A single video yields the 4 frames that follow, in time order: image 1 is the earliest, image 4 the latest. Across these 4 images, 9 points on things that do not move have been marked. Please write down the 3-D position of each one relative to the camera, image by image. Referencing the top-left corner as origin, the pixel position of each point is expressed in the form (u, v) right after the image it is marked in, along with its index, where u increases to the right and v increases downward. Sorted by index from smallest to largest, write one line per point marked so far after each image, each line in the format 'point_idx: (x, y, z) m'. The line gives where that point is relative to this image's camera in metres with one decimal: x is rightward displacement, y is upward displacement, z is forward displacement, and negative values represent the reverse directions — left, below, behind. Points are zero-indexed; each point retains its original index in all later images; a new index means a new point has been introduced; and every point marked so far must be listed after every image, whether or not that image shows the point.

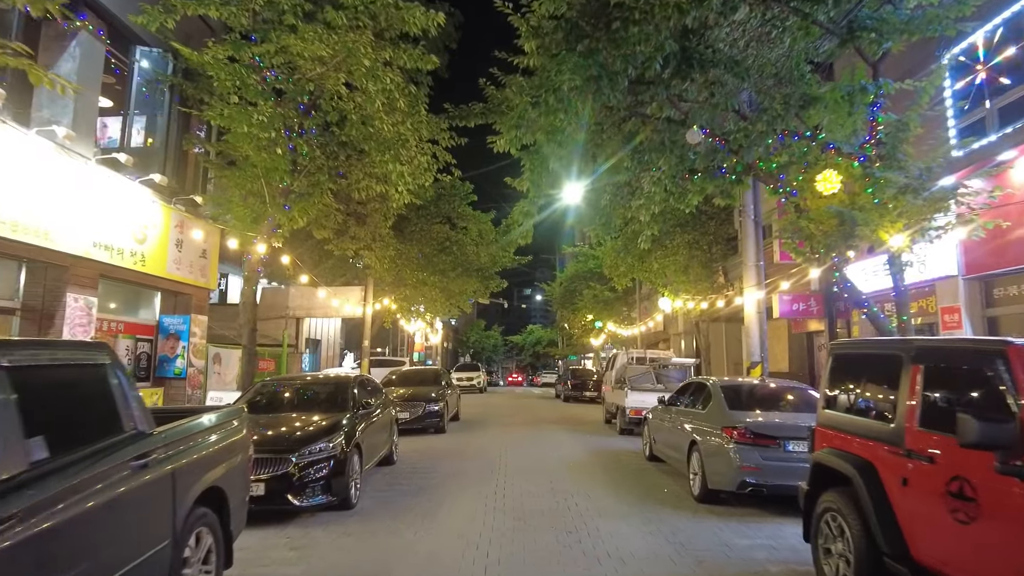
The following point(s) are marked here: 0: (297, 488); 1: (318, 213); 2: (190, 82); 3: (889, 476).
0: (-2.4, -2.2, +6.8) m
1: (-3.8, +1.5, +12.2) m
2: (-5.6, +3.5, +10.7) m
3: (+2.6, -1.3, +4.3) m
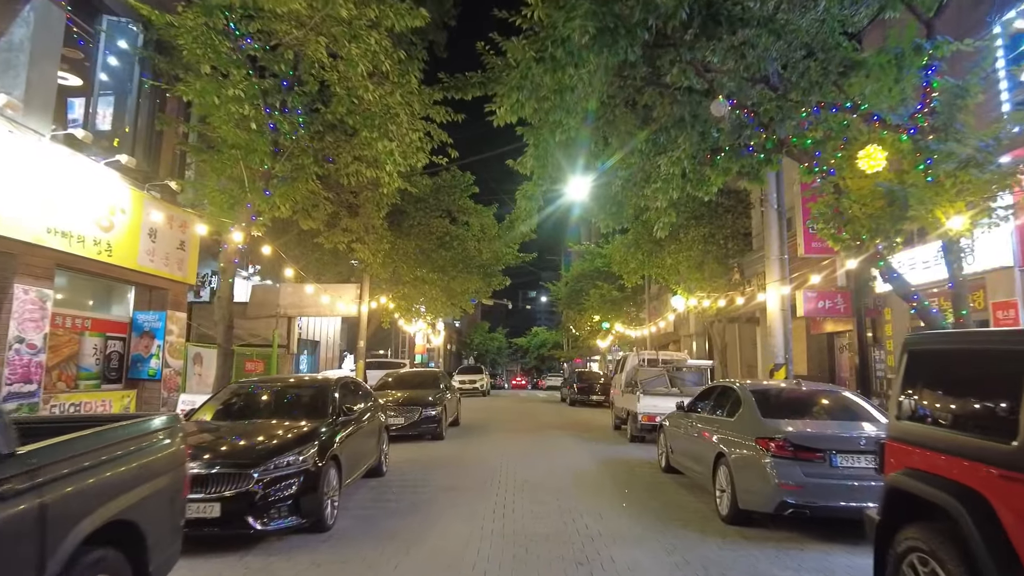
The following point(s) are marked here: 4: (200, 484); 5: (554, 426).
0: (-2.4, -2.1, +5.8) m
1: (-3.8, +1.6, +11.2) m
2: (-5.5, +3.7, +9.8) m
3: (+2.6, -1.1, +3.2) m
4: (-2.9, -1.8, +5.8) m
5: (+1.2, -3.9, +17.6) m
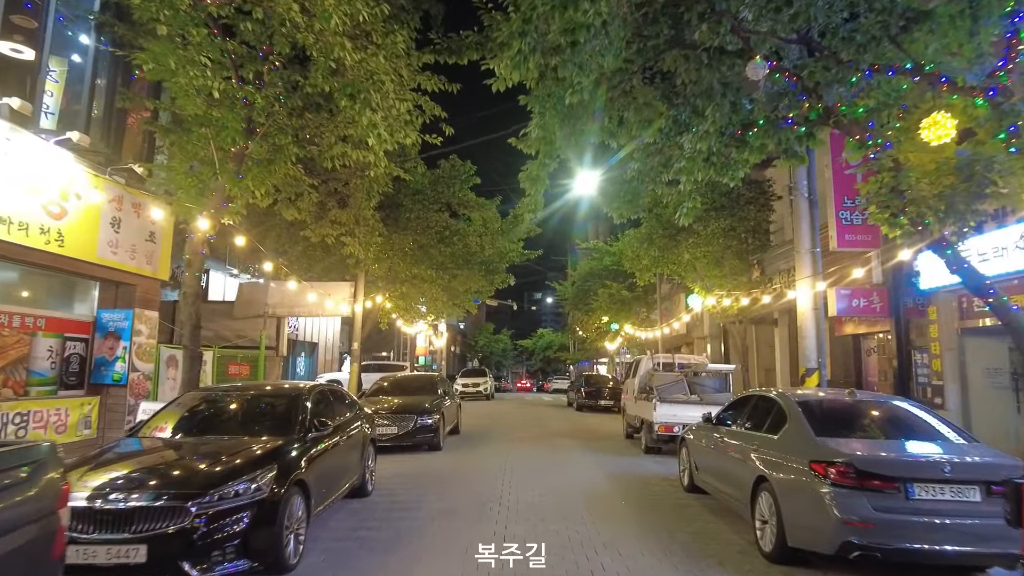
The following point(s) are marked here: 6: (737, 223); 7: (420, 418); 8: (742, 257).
0: (-2.4, -2.0, +4.7) m
1: (-3.7, +1.7, +10.1) m
2: (-5.5, +3.7, +8.7) m
3: (+2.5, -1.1, +2.0) m
4: (-2.9, -1.8, +4.7) m
5: (+1.3, -3.9, +16.4) m
6: (+5.3, +1.5, +14.6) m
7: (-1.8, -2.6, +12.3) m
8: (+5.5, +0.7, +14.7) m
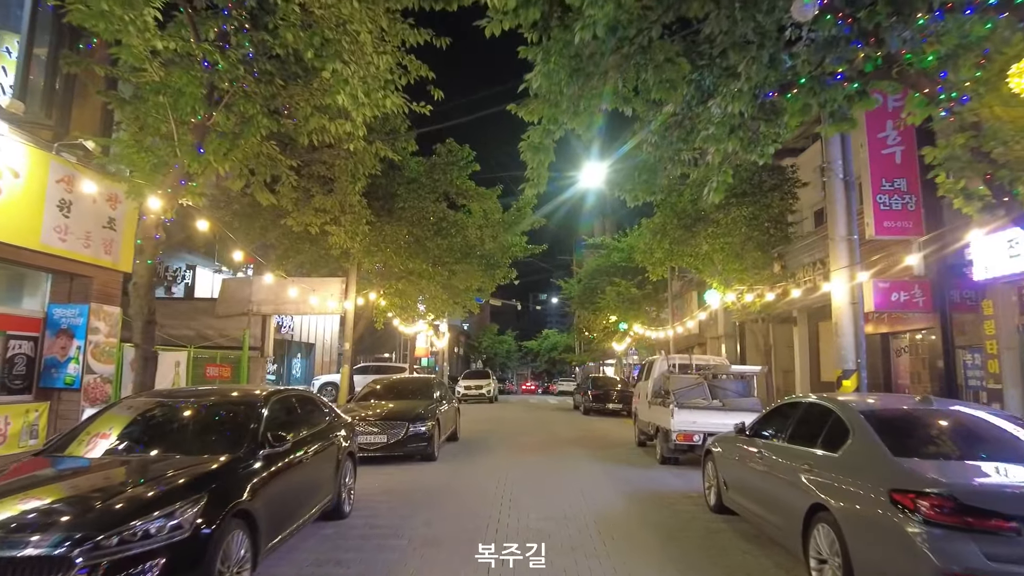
0: (-2.4, -1.9, +3.5) m
1: (-3.7, +1.8, +9.0) m
2: (-5.5, +3.9, +7.6) m
3: (+2.5, -0.9, +0.9) m
4: (-3.0, -1.6, +3.6) m
5: (+1.4, -3.8, +15.2) m
6: (+5.4, +1.6, +13.4) m
7: (-1.8, -2.5, +11.1) m
8: (+5.5, +0.9, +13.5) m
